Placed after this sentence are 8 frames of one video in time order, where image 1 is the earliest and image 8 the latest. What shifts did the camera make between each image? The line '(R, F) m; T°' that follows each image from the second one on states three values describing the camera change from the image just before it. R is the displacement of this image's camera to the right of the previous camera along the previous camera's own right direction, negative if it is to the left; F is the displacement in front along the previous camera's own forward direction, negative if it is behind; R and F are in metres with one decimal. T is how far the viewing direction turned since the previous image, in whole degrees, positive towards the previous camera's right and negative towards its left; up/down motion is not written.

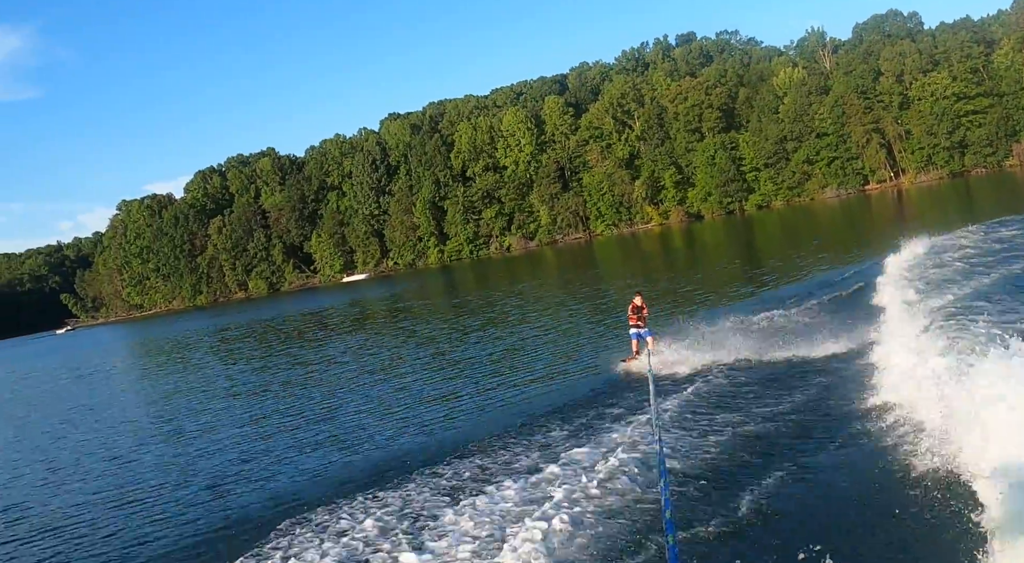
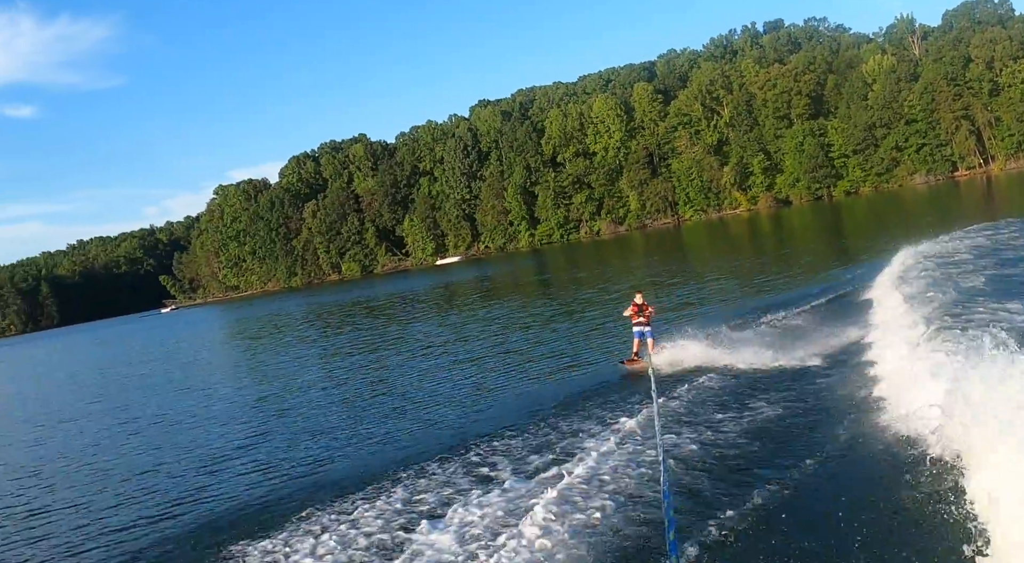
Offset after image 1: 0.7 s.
(-0.4, -2.1) m; -5°
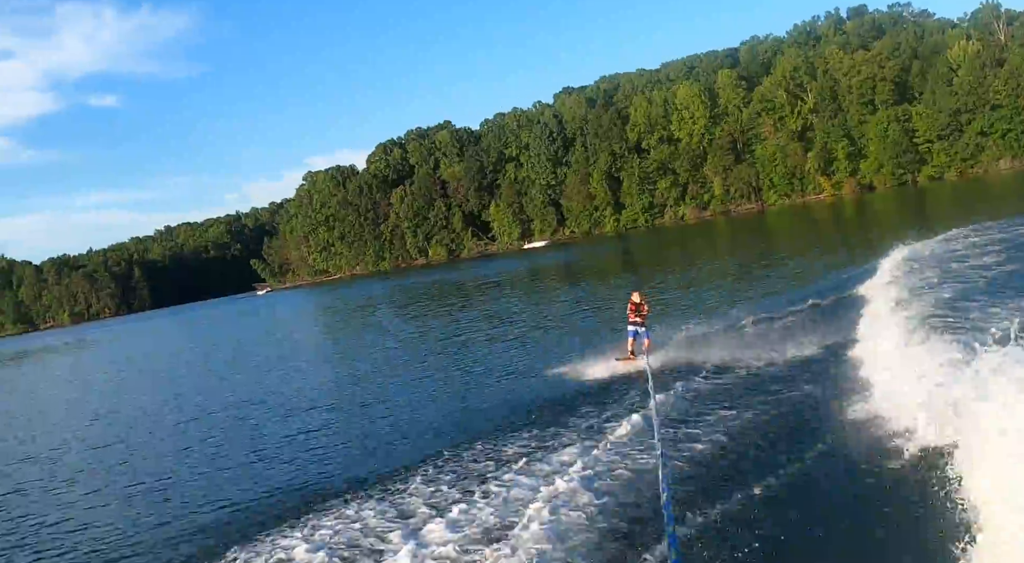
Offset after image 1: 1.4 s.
(-0.3, -2.2) m; -5°
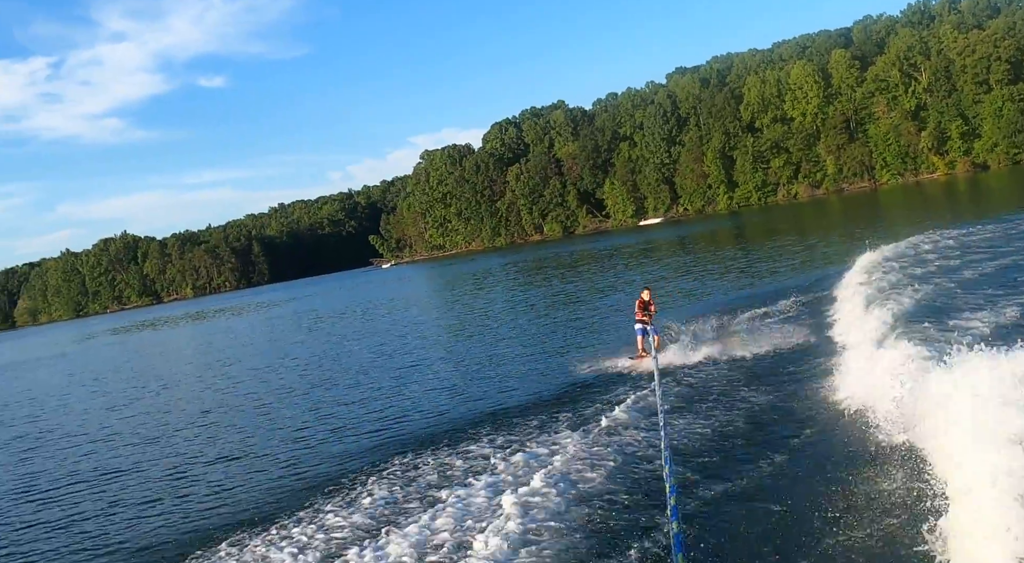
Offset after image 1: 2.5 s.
(-0.1, -3.4) m; -7°
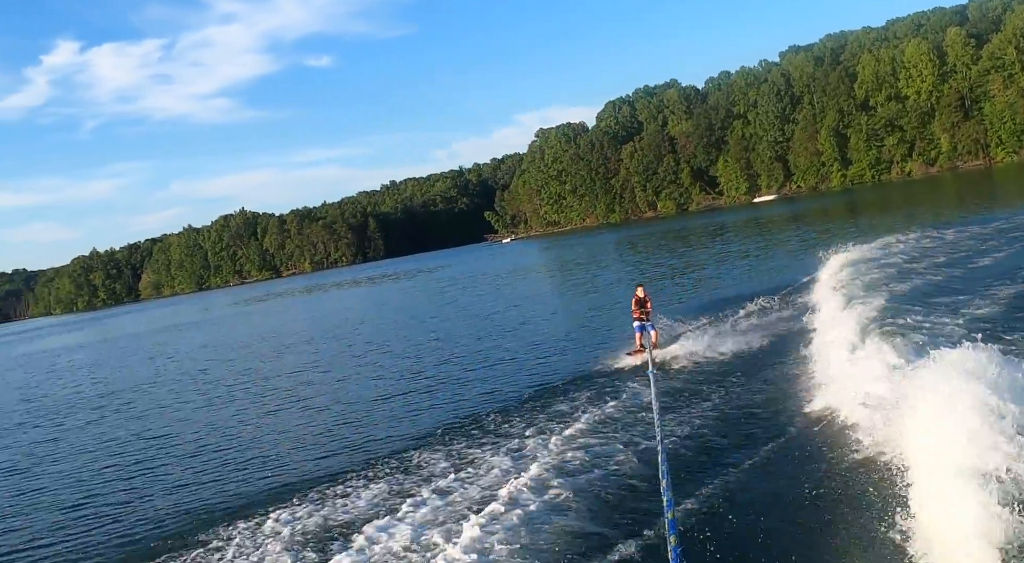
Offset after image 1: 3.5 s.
(+0.2, -3.6) m; -7°
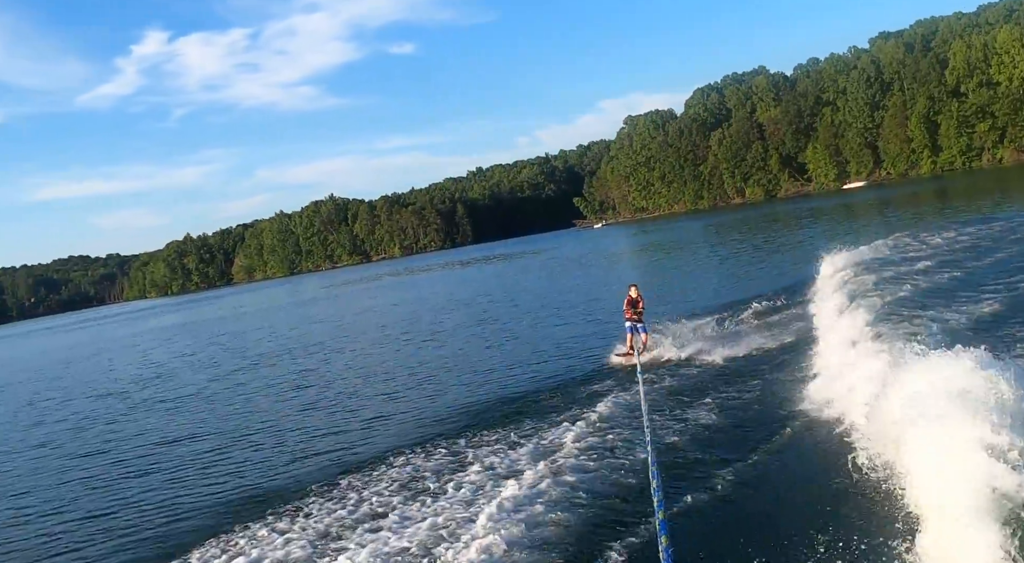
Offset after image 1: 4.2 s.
(+0.1, -2.9) m; -6°
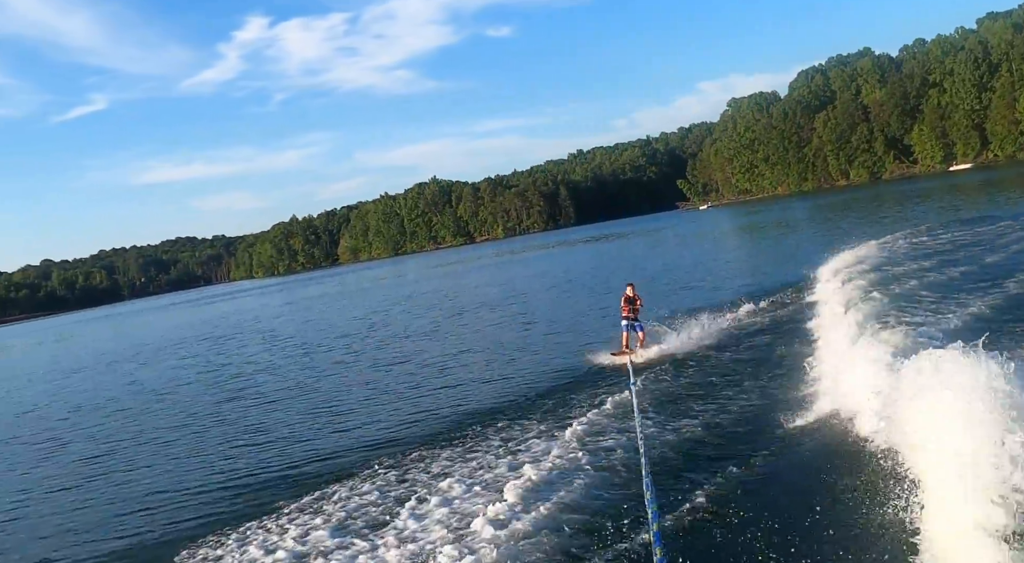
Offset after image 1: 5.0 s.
(+0.5, -3.6) m; -7°
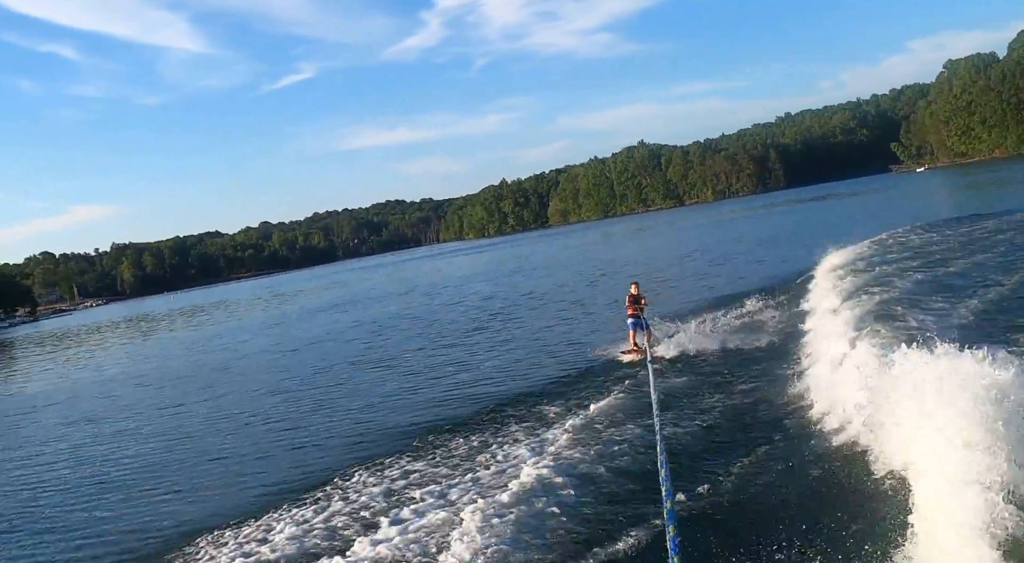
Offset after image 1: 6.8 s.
(+1.8, -4.8) m; -13°
